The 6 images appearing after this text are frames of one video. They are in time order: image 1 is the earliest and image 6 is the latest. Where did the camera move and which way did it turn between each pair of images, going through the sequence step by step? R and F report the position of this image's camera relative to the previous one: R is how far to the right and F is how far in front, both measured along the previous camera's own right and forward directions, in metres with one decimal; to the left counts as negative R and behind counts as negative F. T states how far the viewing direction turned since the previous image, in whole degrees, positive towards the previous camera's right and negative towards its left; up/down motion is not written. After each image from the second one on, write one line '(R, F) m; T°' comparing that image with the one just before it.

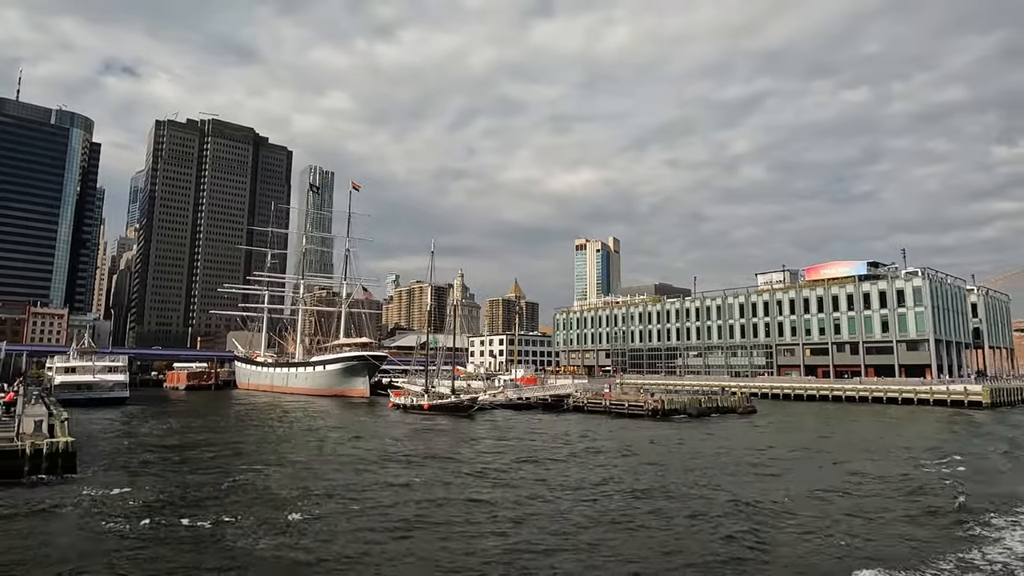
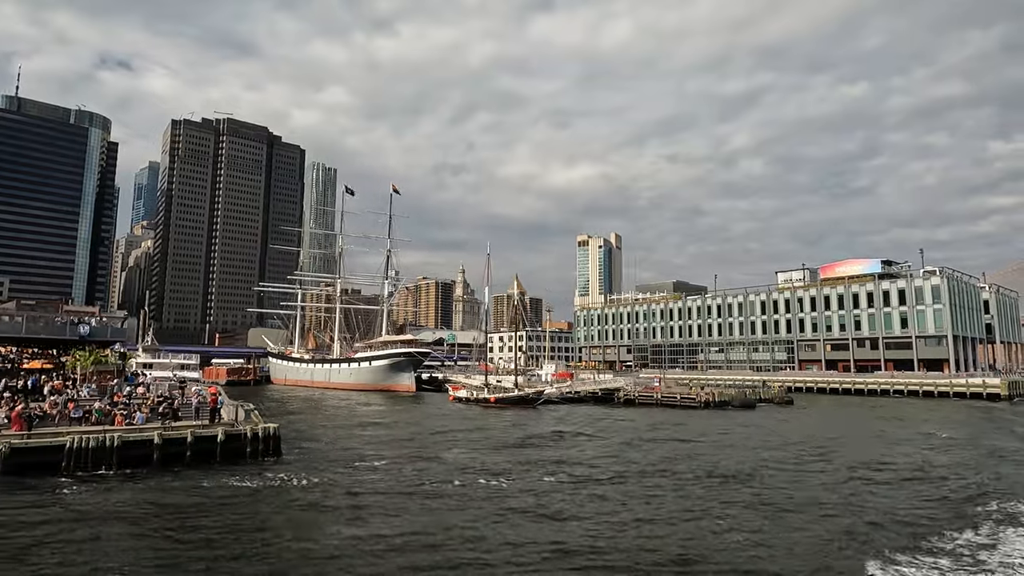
(-7.4, -4.6) m; 0°
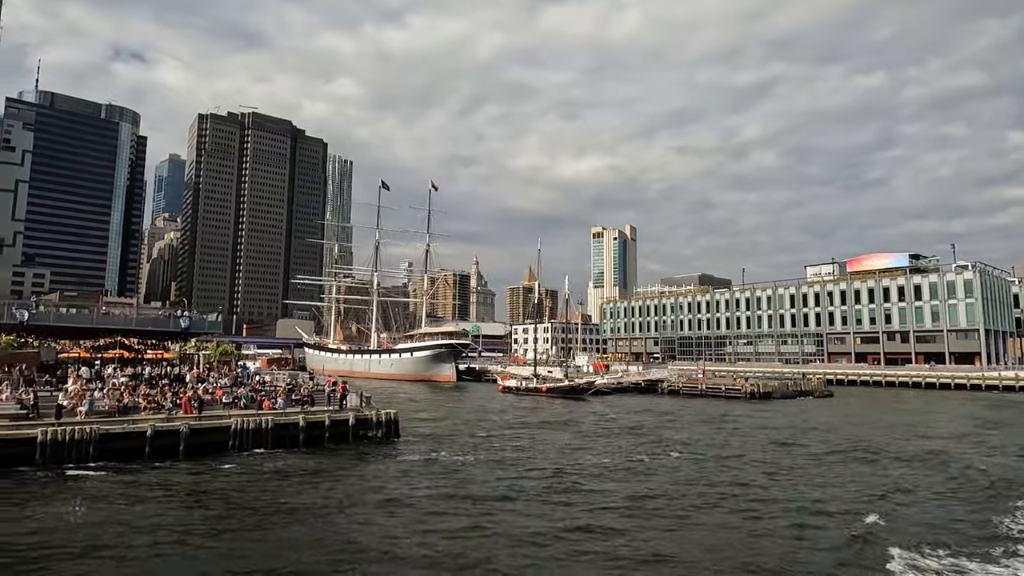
(-5.0, -2.9) m; -1°
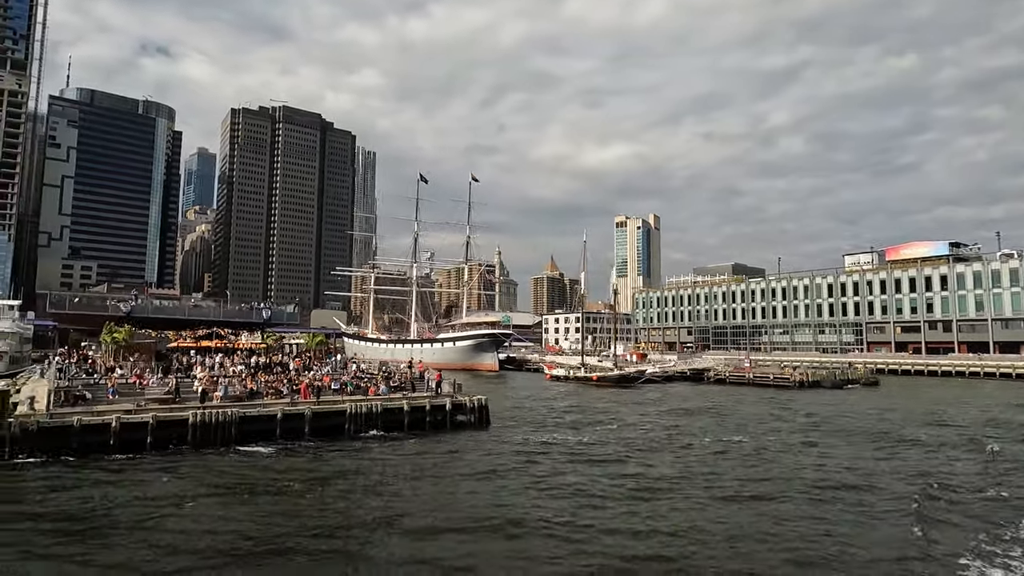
(-3.8, -1.9) m; -2°
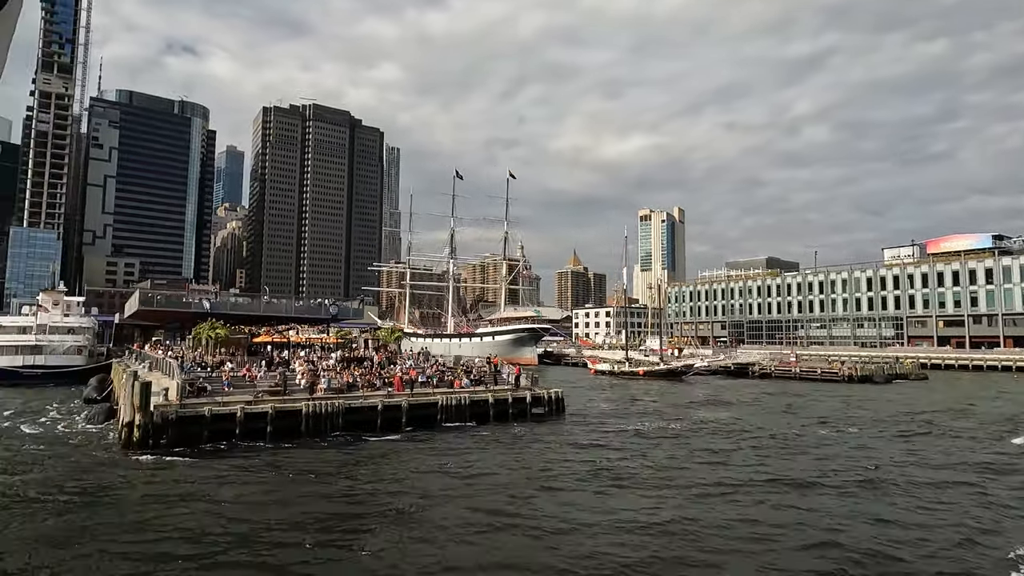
(-3.4, -1.4) m; -2°
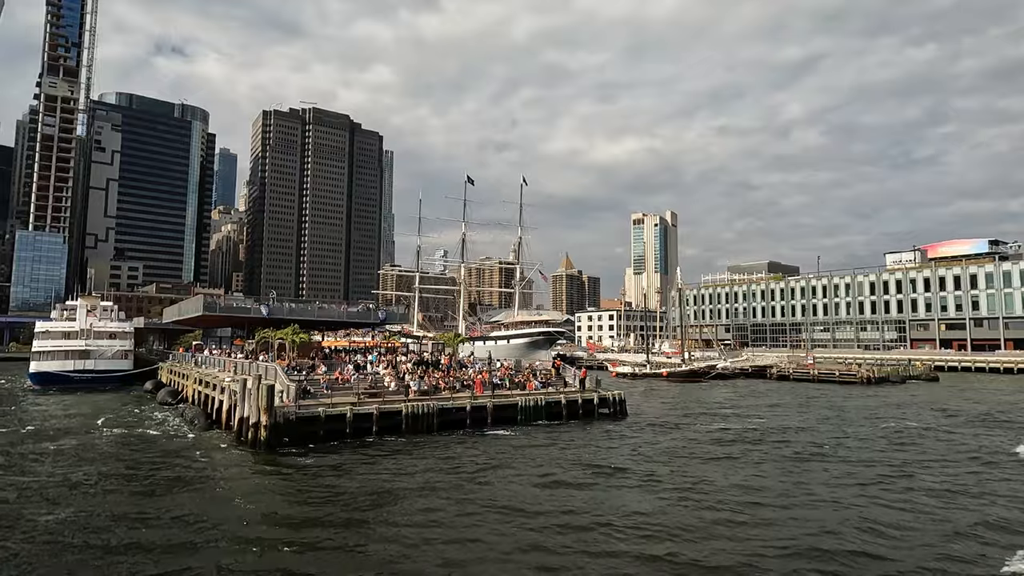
(-5.0, -1.8) m; +1°
